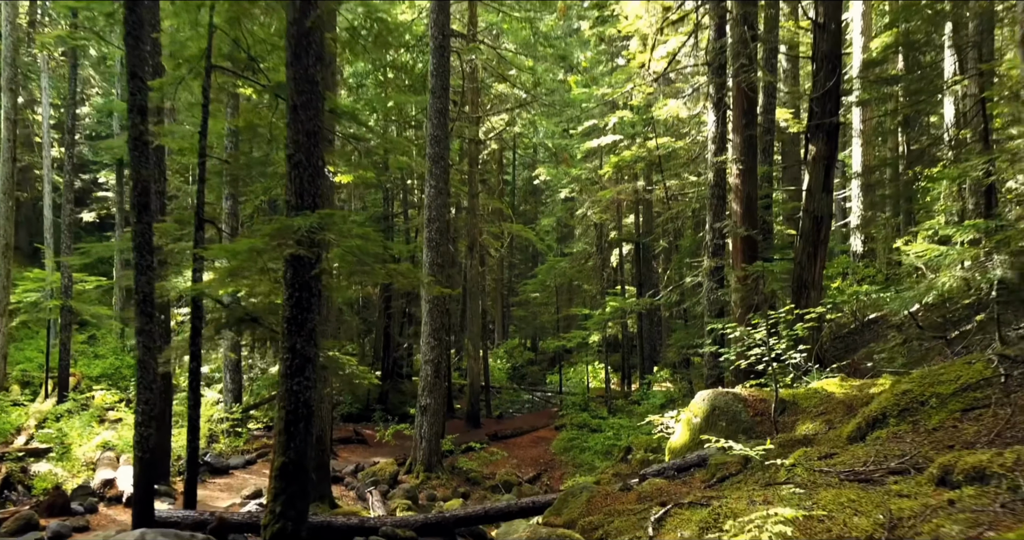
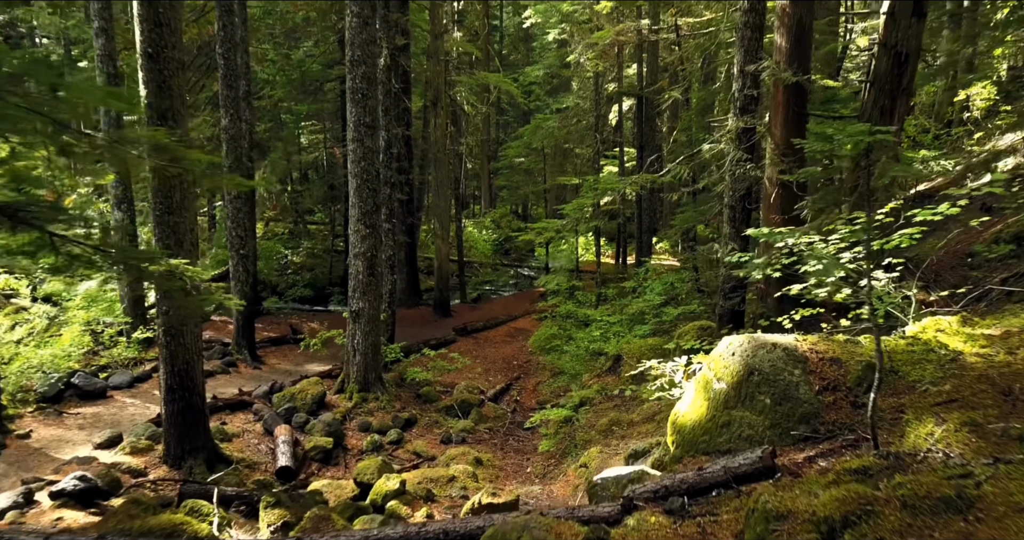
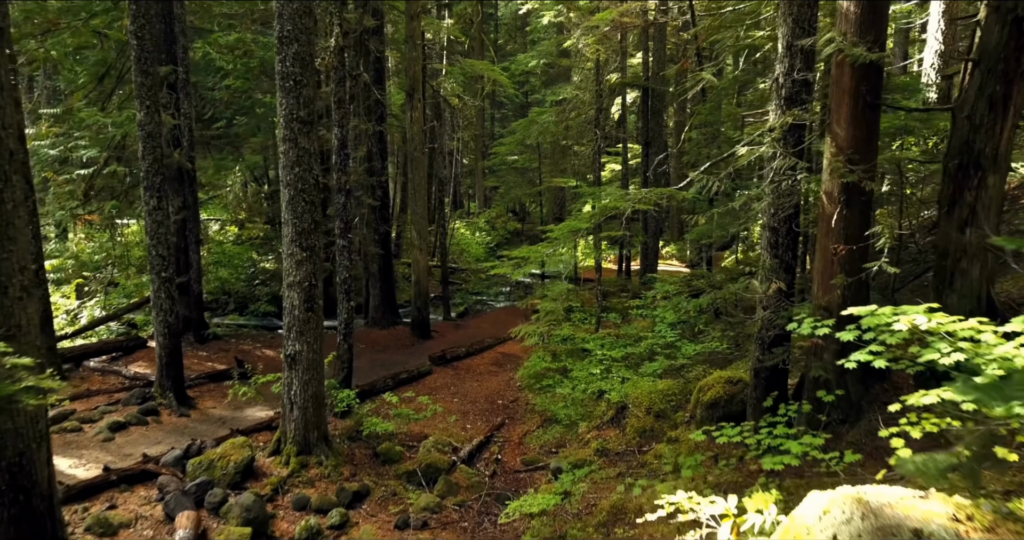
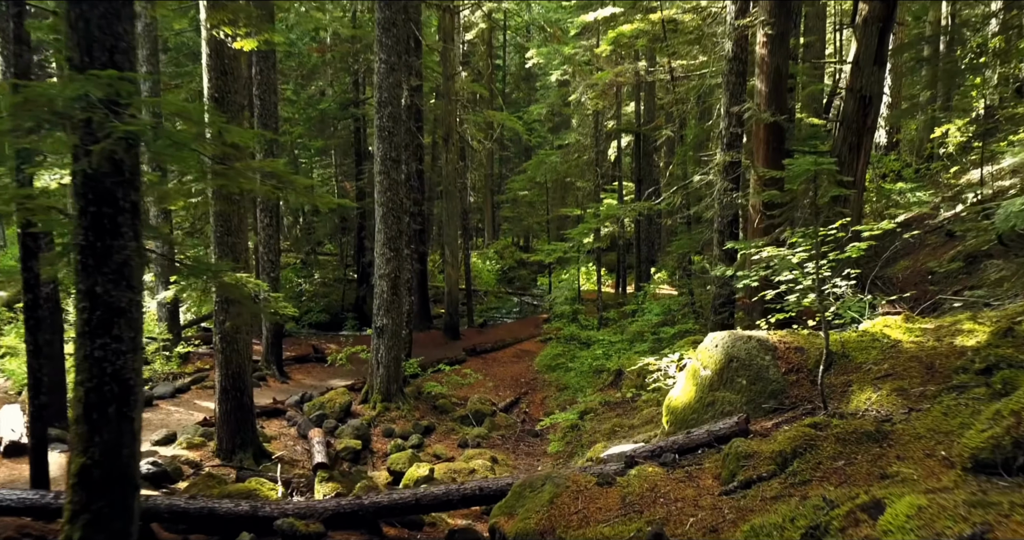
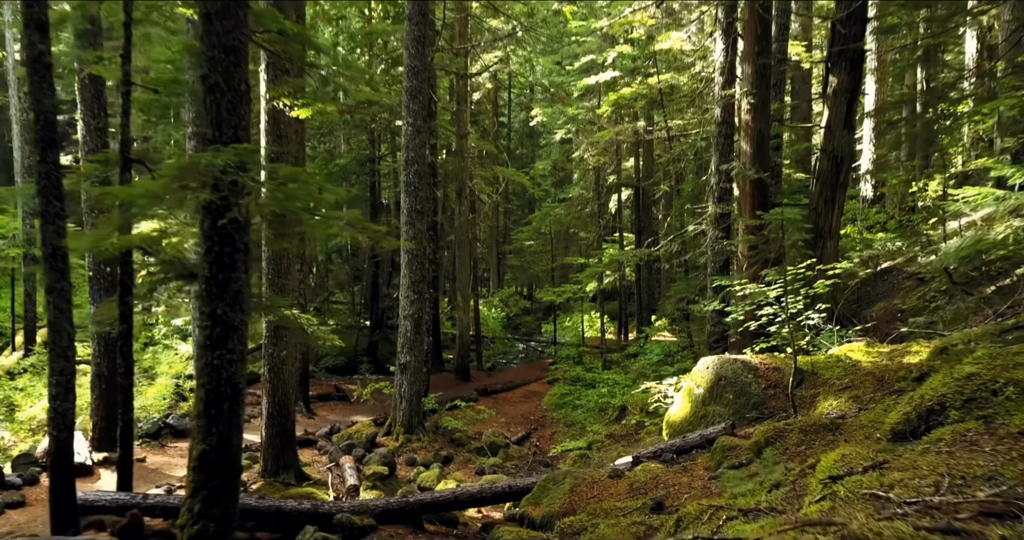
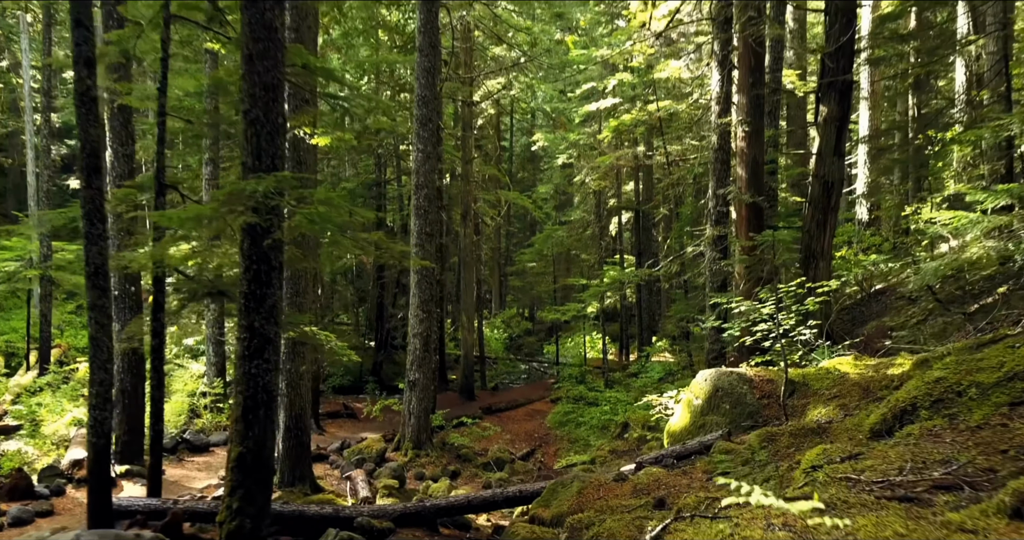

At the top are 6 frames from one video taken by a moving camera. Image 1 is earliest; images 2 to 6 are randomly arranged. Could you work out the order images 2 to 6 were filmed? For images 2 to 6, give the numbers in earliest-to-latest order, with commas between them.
6, 5, 4, 2, 3
